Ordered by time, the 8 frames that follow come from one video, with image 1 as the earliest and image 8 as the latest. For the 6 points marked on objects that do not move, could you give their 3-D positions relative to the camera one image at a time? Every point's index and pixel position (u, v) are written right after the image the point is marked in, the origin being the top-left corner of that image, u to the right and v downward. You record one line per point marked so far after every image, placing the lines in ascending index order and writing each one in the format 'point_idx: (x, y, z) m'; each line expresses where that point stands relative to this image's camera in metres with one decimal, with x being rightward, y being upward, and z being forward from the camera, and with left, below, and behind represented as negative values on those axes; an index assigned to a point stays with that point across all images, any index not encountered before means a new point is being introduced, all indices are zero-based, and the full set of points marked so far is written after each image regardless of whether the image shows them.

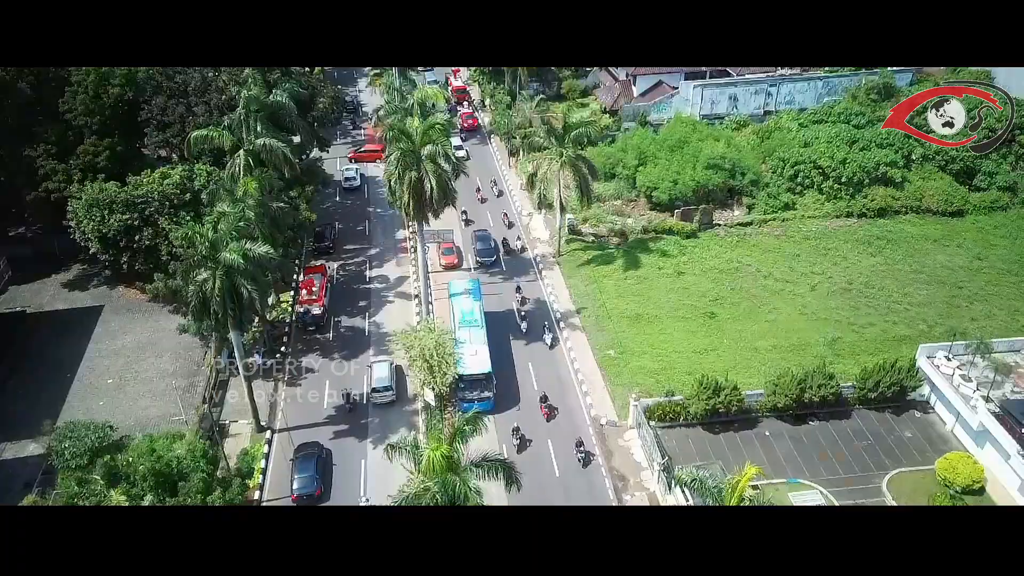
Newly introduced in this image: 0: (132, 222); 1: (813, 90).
0: (-6.4, +1.1, +12.8) m
1: (+7.4, +4.9, +18.9) m
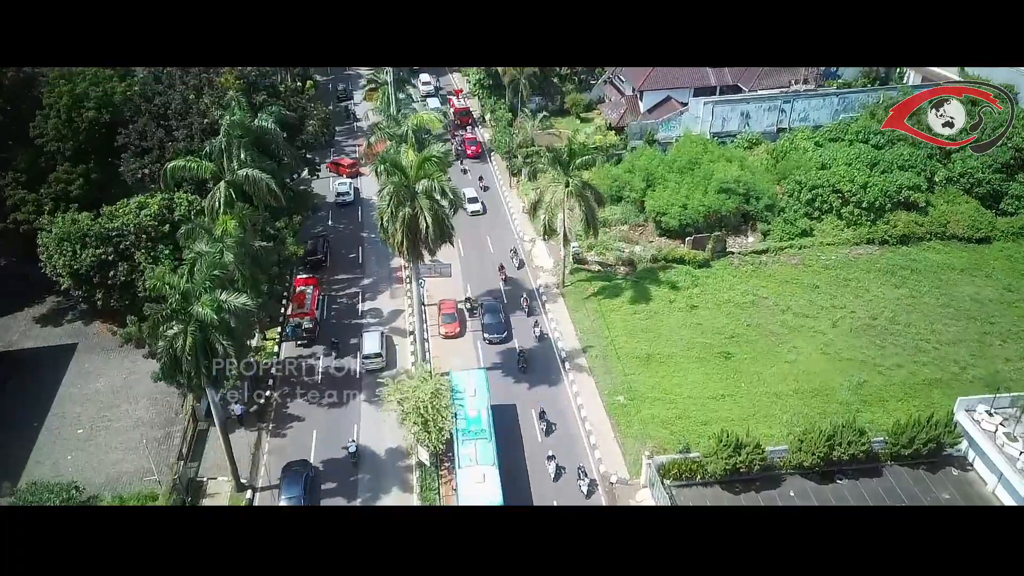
0: (-6.3, +0.5, +11.9) m
1: (+7.5, +4.3, +18.0) m
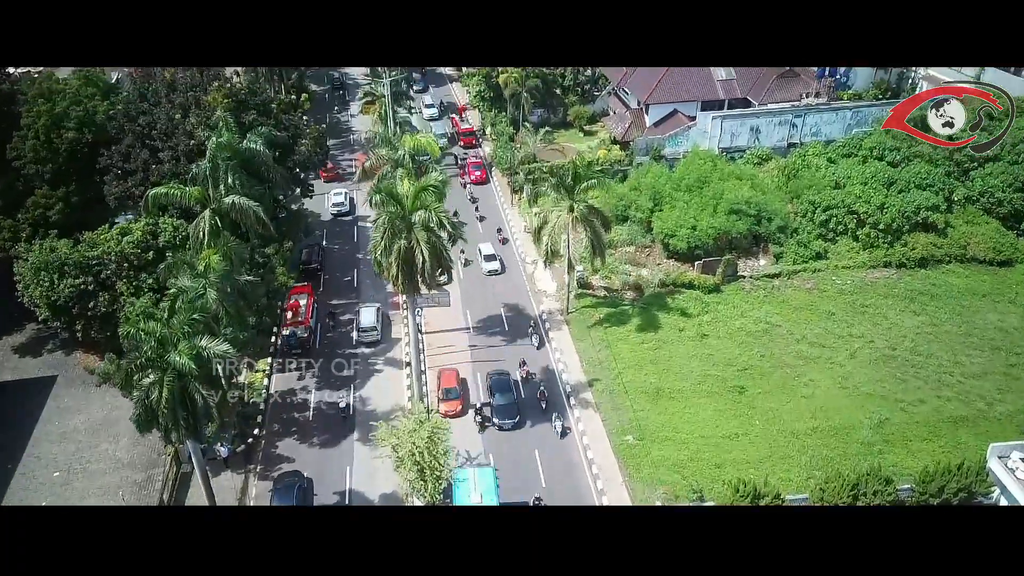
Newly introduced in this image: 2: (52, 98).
0: (-6.3, 0.0, +11.3) m
1: (+7.5, +3.8, +17.4) m
2: (-7.5, +3.1, +12.5) m
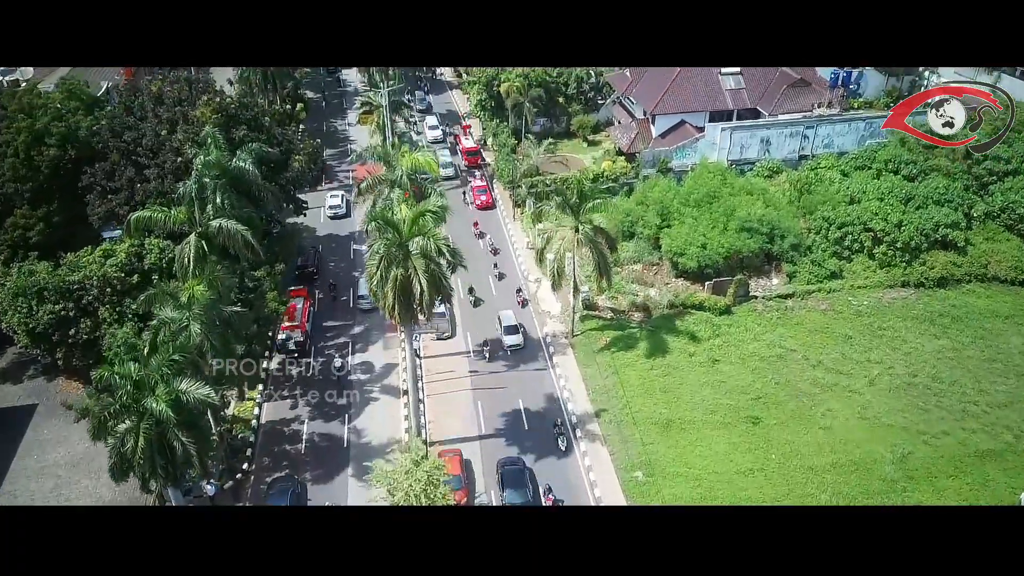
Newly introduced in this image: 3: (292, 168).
0: (-6.3, -0.4, +10.7) m
1: (+7.5, +3.4, +16.8) m
2: (-7.5, +2.7, +11.9) m
3: (-3.9, +2.1, +13.4) m
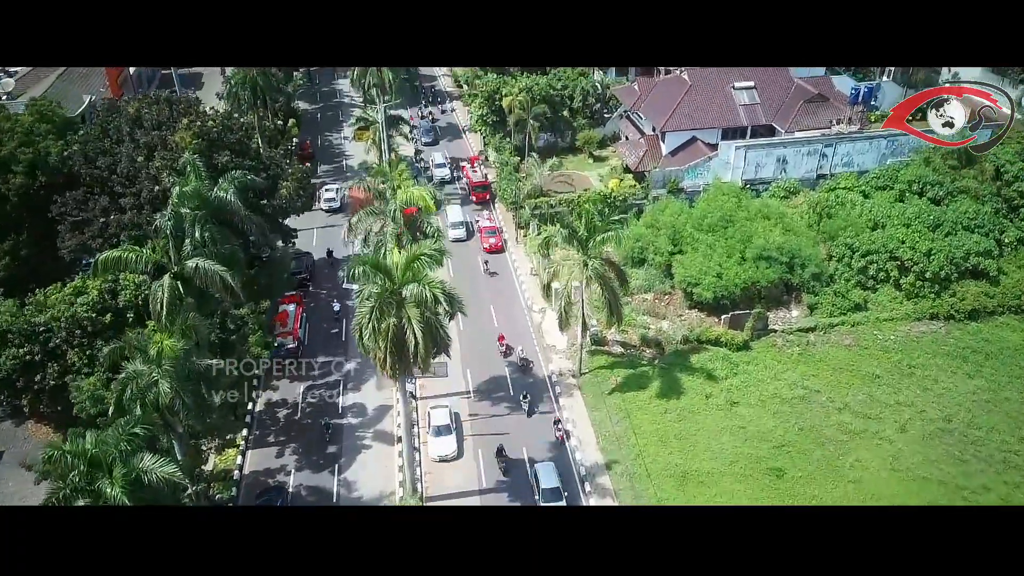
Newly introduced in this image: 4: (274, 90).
0: (-6.2, -0.9, +9.9) m
1: (+7.6, +2.9, +16.0) m
2: (-7.4, +2.2, +11.1) m
3: (-3.8, +1.5, +12.5) m
4: (-5.1, +4.2, +16.4) m
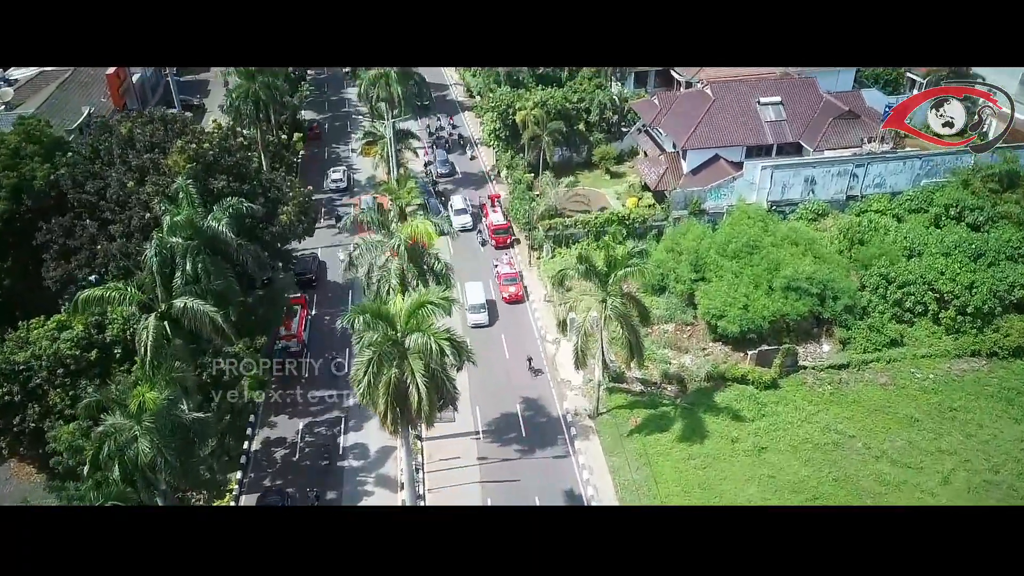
0: (-6.1, -1.3, +9.2) m
1: (+7.9, +2.3, +15.1) m
2: (-7.2, +1.8, +10.4) m
3: (-3.6, +1.1, +11.8) m
4: (-4.8, +3.8, +15.7) m
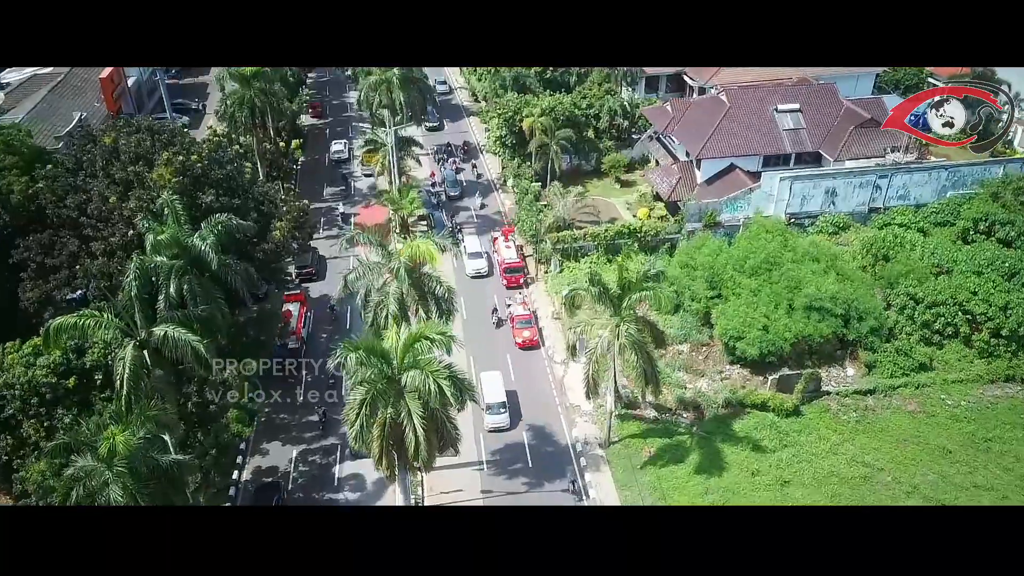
0: (-6.0, -1.6, +8.6) m
1: (+8.0, +2.0, +14.4) m
2: (-7.1, +1.5, +9.8) m
3: (-3.5, +0.8, +11.2) m
4: (-4.7, +3.5, +15.1) m
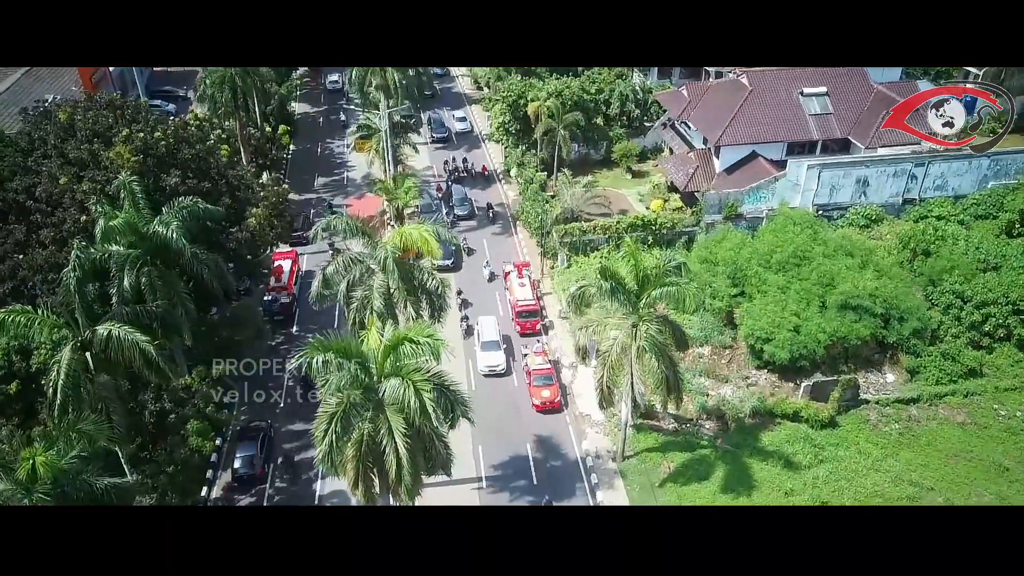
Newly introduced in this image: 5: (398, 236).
0: (-6.0, -1.5, +7.5) m
1: (+8.1, +2.0, +13.2) m
2: (-7.1, +1.6, +8.7) m
3: (-3.5, +0.9, +10.1) m
4: (-4.6, +3.6, +14.0) m
5: (-1.2, +0.6, +8.0) m
